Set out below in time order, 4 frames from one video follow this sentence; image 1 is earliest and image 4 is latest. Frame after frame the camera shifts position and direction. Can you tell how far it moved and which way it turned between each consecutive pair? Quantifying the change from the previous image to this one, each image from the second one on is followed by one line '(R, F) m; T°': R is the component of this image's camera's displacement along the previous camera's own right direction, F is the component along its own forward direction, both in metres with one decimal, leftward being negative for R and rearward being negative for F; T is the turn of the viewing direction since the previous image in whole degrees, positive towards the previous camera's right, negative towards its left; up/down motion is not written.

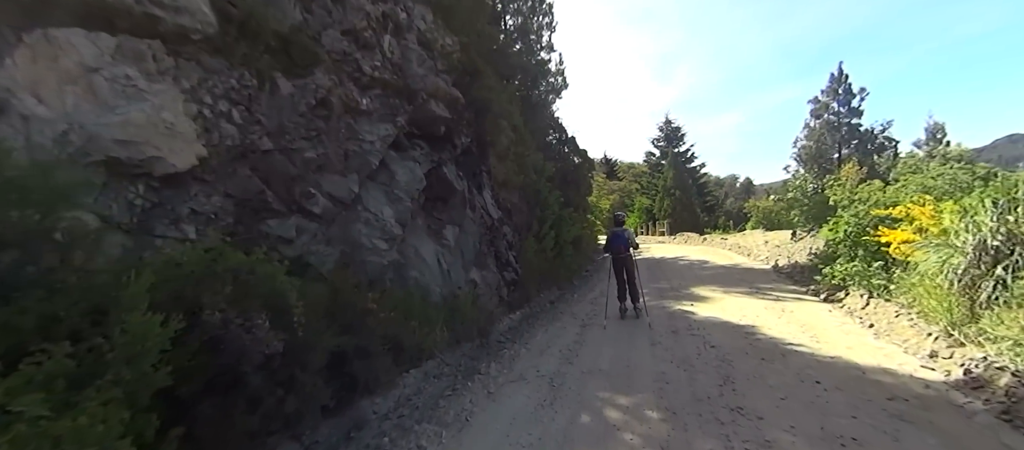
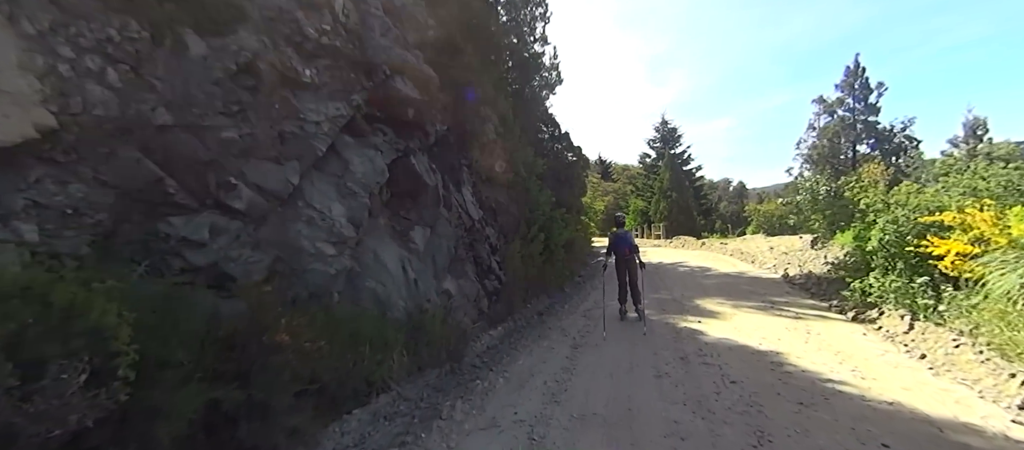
(+0.2, +1.2) m; +1°
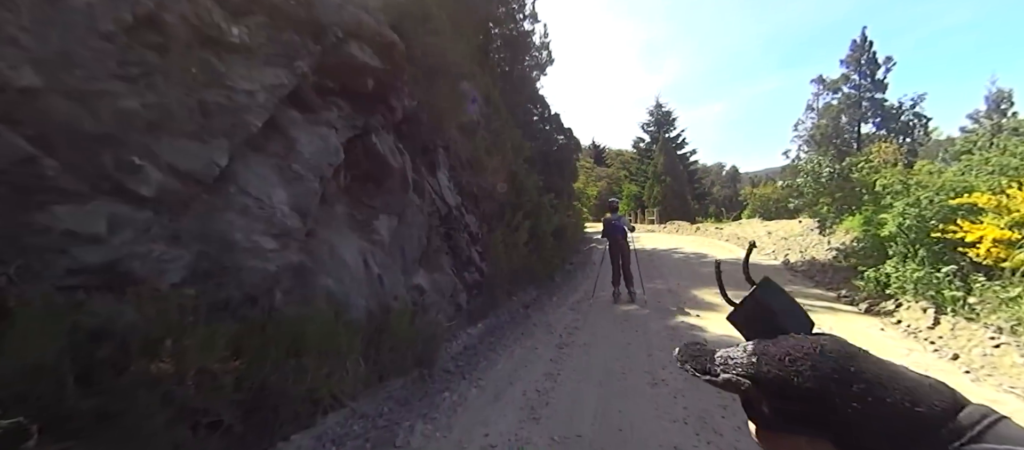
(+0.2, +0.8) m; +1°
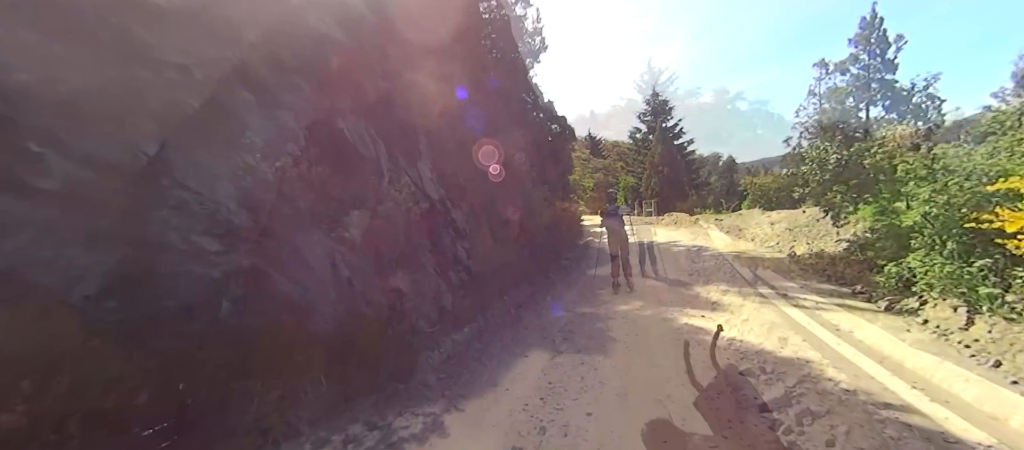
(+0.1, +0.6) m; 0°
